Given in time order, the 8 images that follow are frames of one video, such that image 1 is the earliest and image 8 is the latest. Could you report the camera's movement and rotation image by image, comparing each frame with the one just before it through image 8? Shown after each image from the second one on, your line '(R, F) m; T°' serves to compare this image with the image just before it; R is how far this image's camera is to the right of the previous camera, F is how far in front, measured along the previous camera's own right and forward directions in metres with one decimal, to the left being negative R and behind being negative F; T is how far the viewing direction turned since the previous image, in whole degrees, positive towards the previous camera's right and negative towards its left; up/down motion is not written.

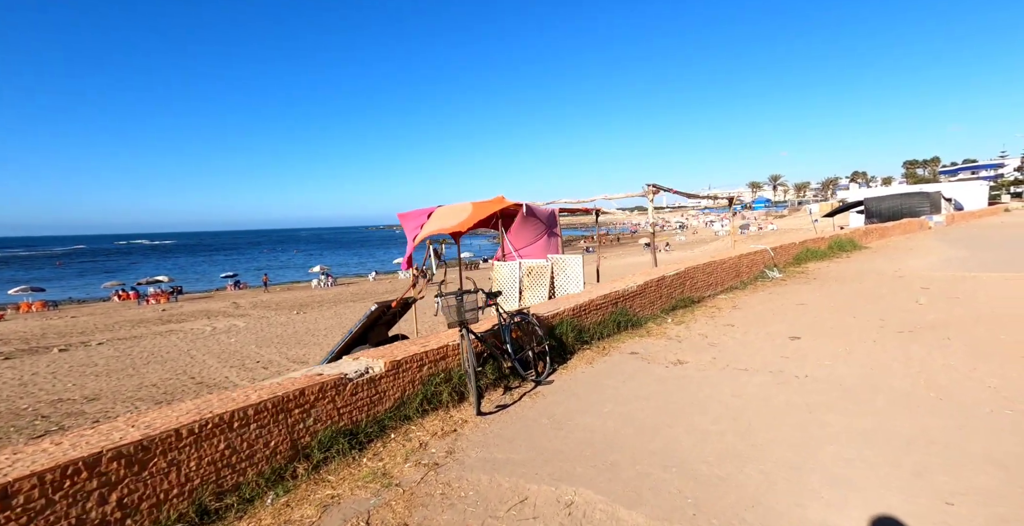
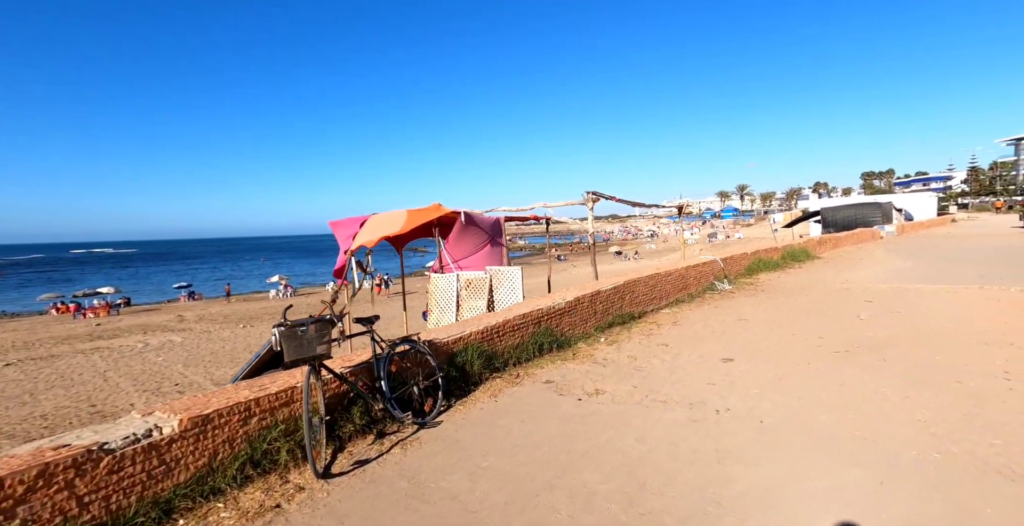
(+0.7, +0.5) m; +3°
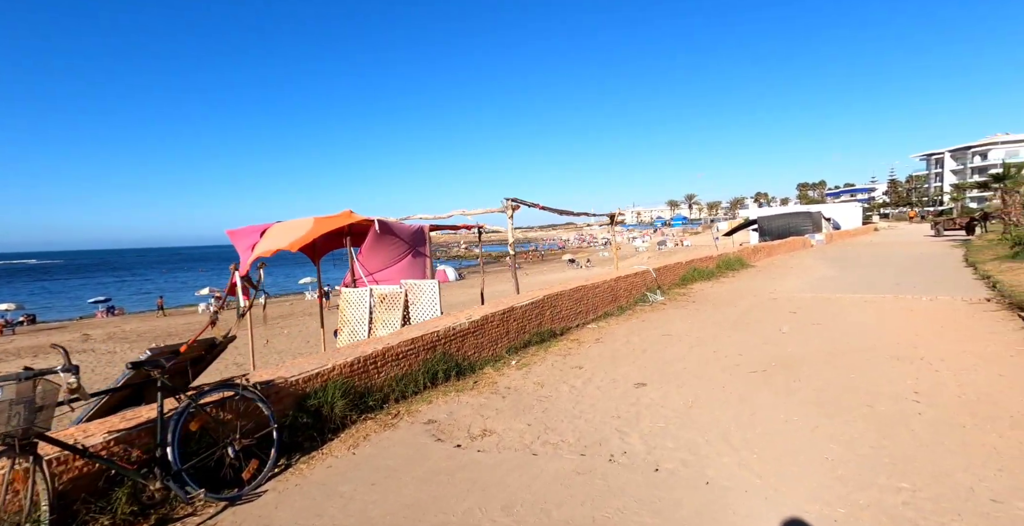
(+0.7, +0.6) m; +5°
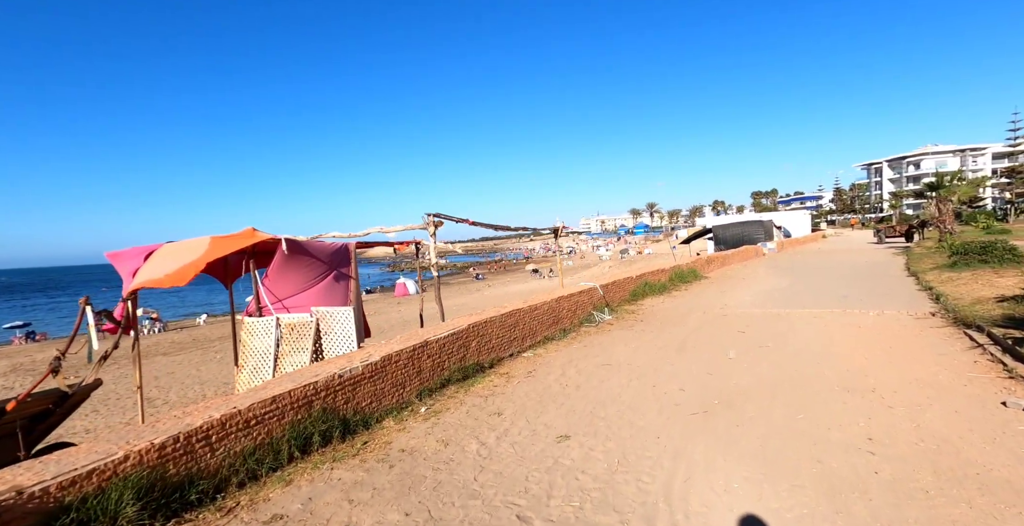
(+0.6, +0.8) m; +4°
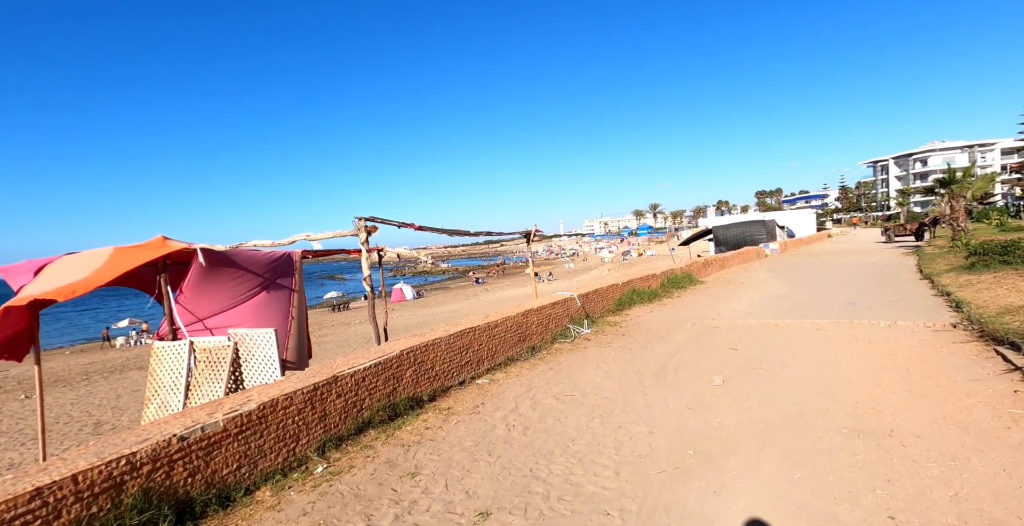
(+0.7, +1.1) m; 0°
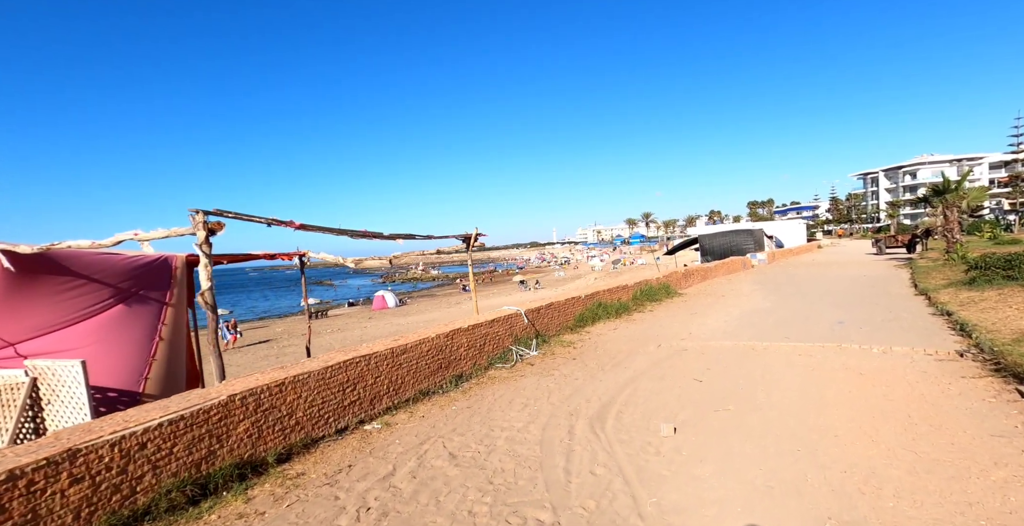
(+1.0, +1.4) m; +1°
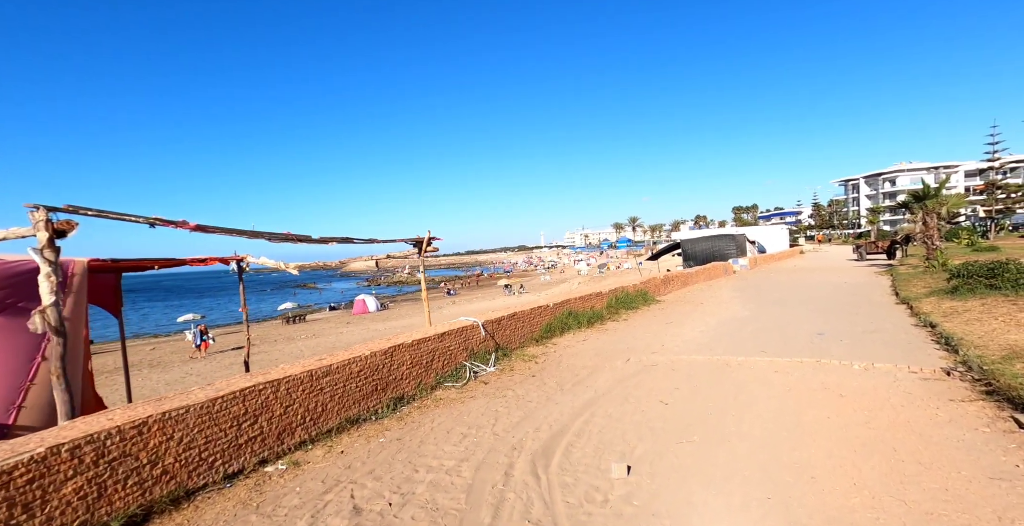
(+0.5, +0.7) m; +1°
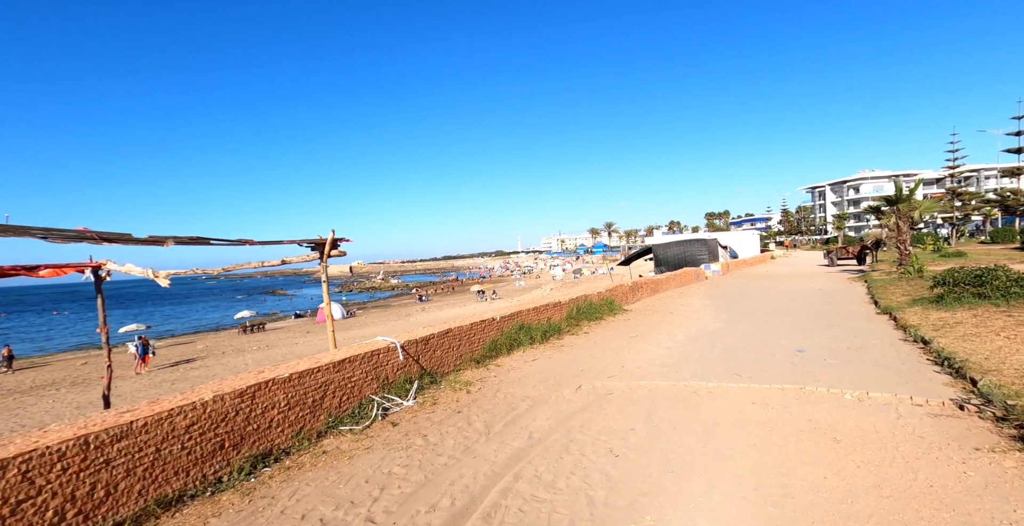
(+0.7, +1.4) m; +3°
